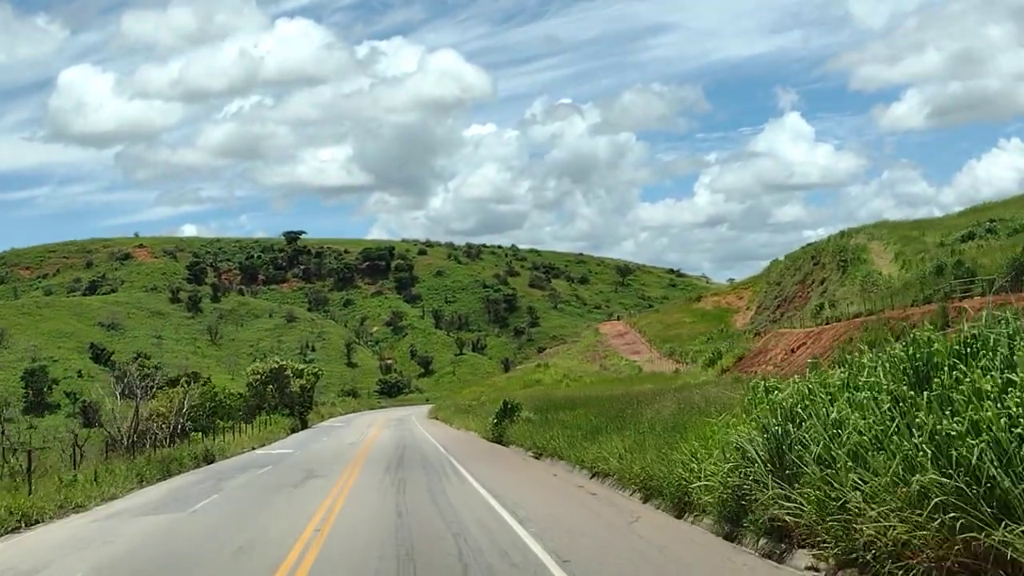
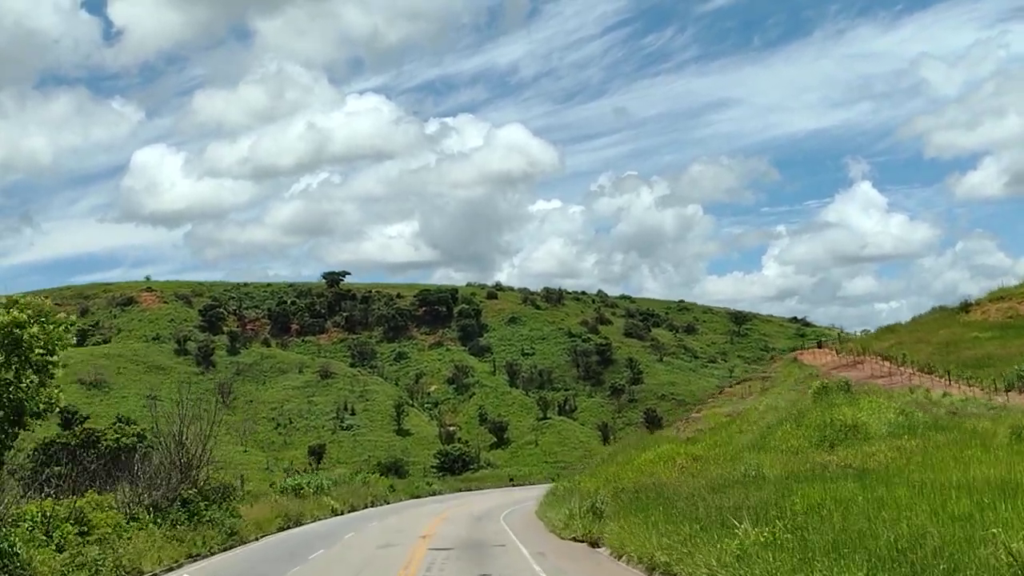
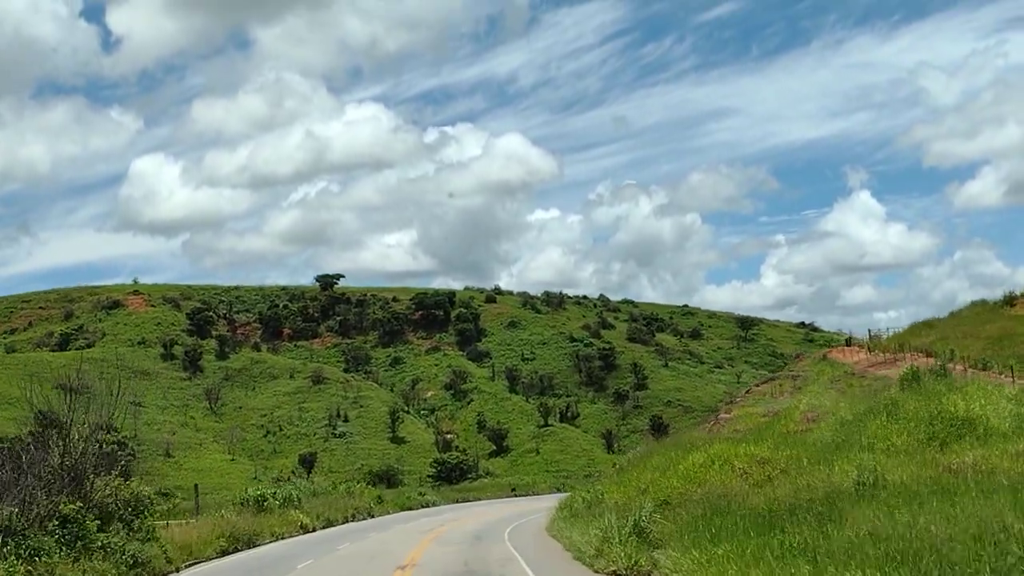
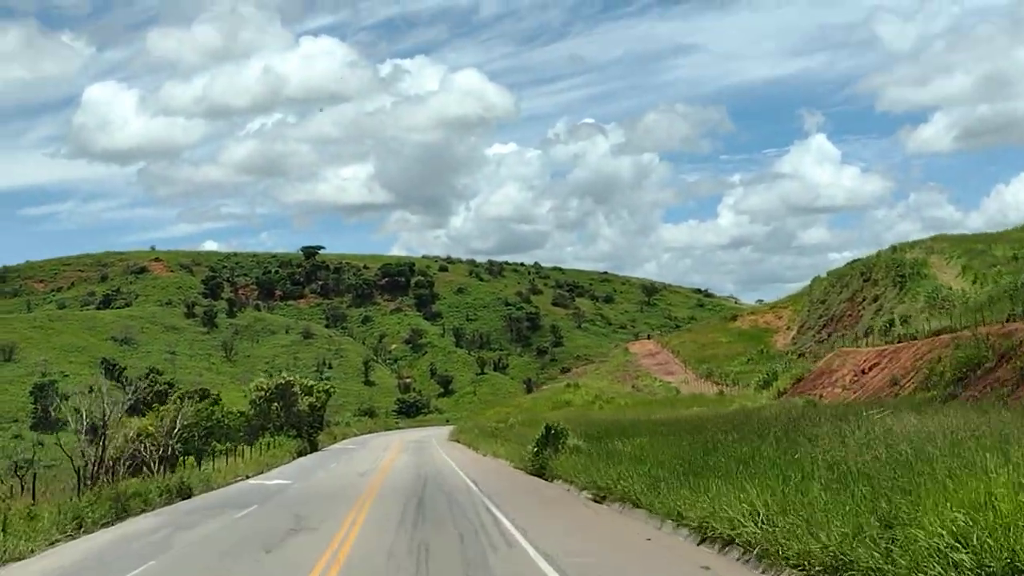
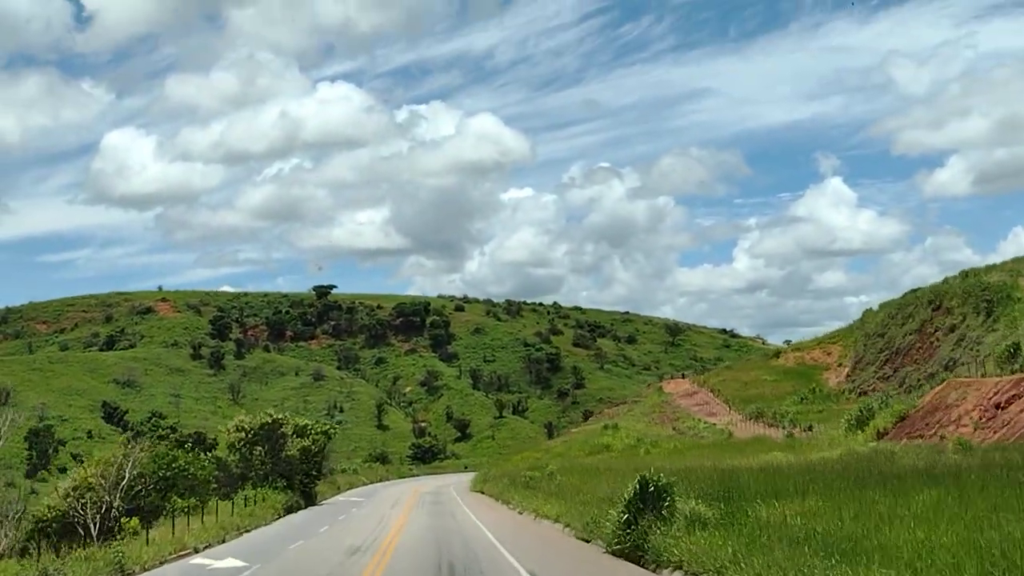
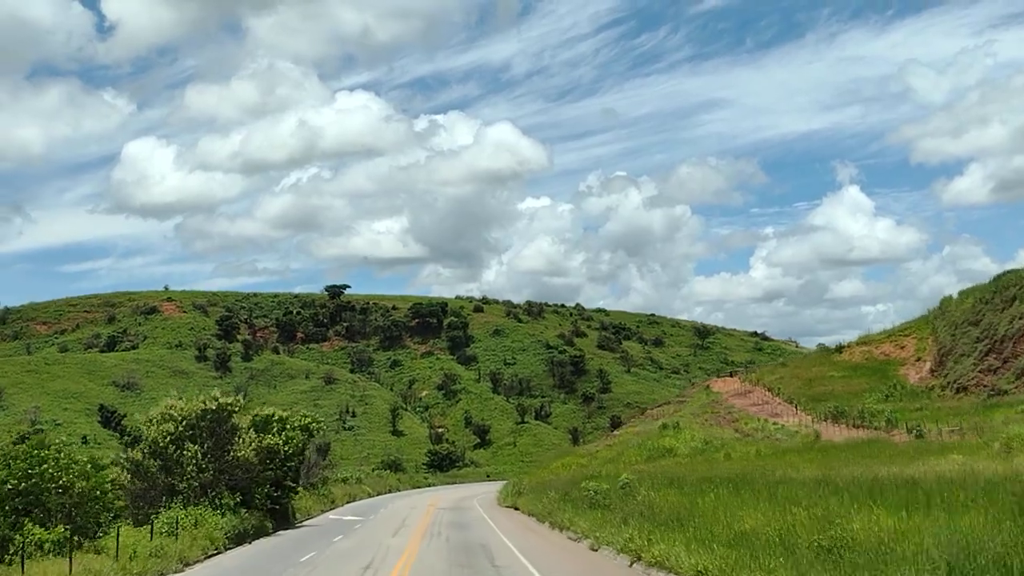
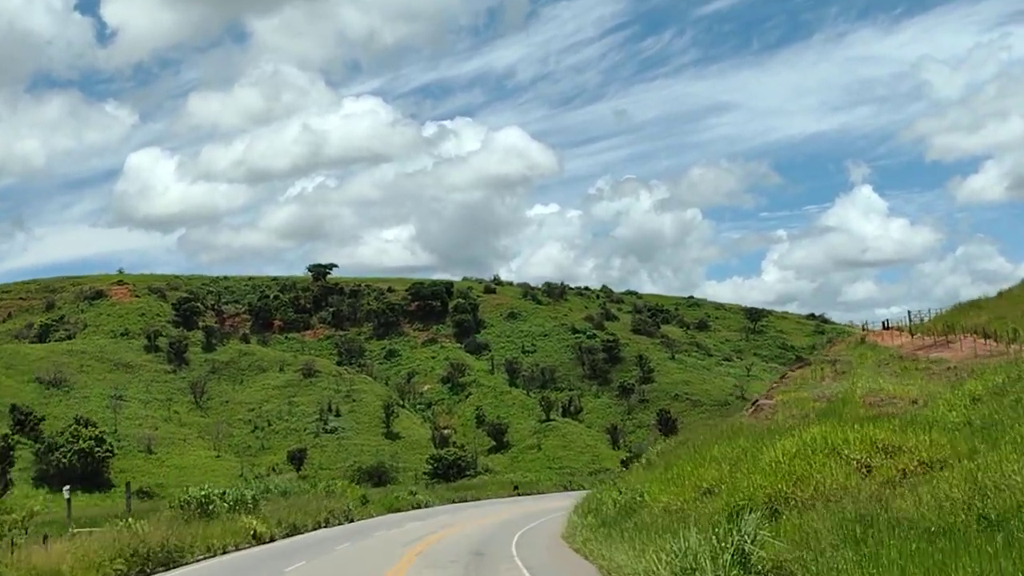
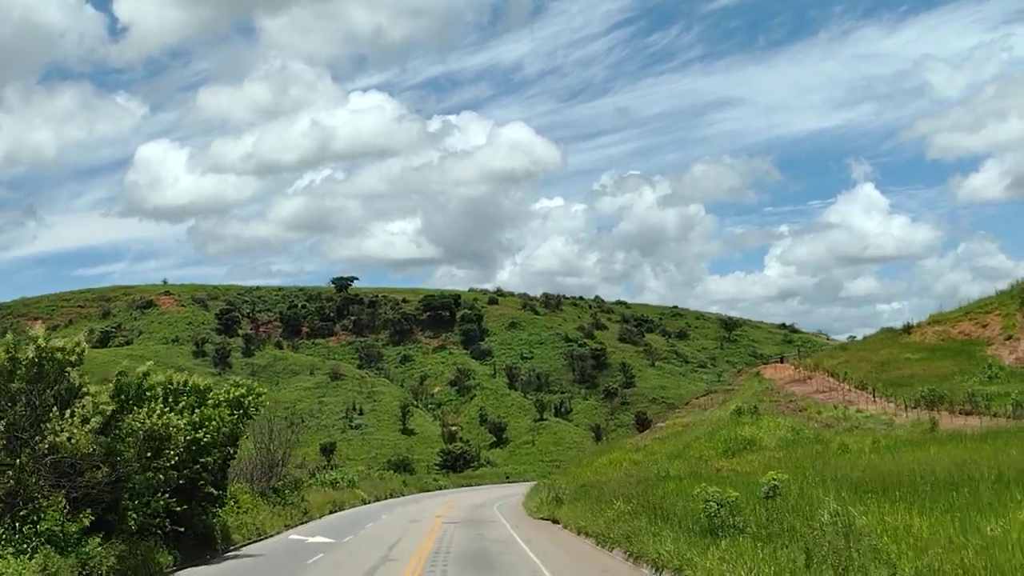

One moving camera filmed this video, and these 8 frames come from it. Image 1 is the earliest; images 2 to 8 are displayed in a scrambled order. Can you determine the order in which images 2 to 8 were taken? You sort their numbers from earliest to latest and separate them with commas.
4, 5, 6, 8, 2, 3, 7
